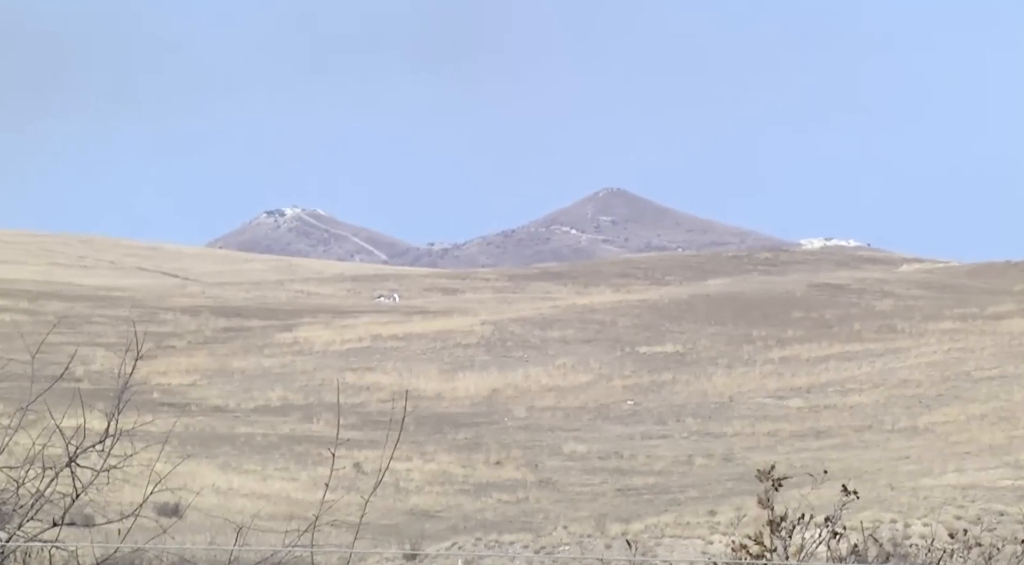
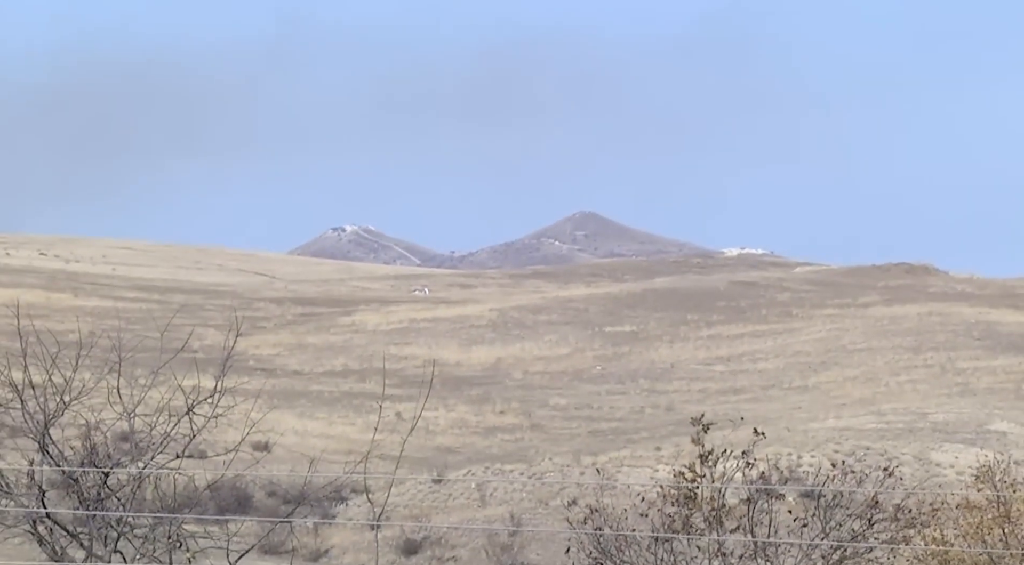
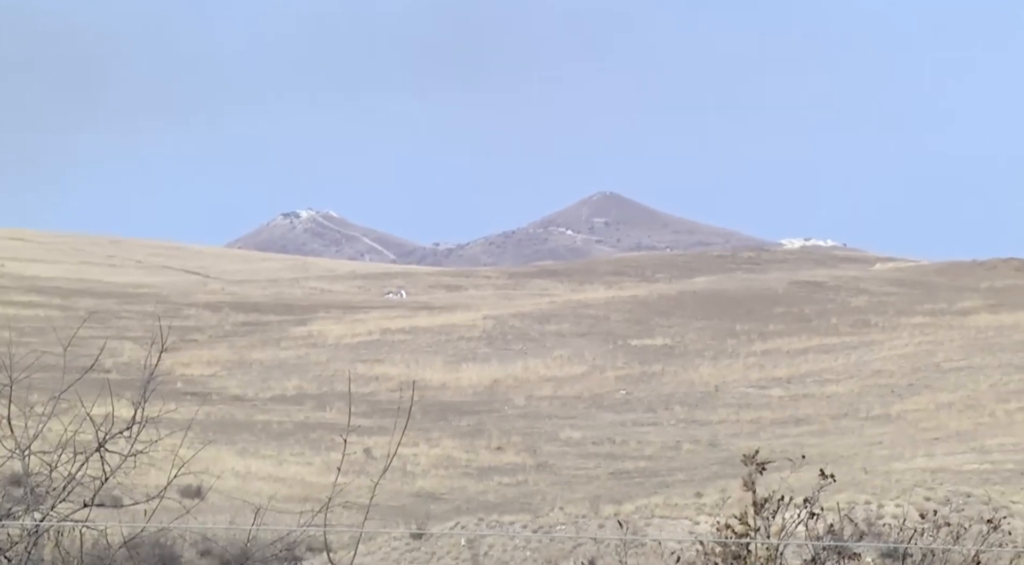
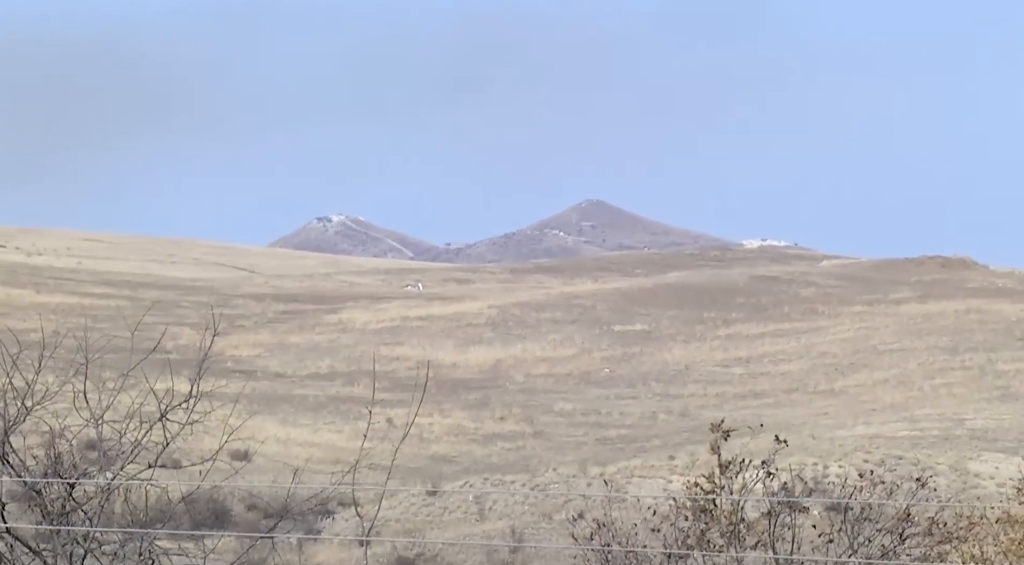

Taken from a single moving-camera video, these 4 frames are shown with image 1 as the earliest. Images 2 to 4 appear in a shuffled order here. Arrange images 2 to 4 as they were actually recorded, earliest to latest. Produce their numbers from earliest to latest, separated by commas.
3, 4, 2
